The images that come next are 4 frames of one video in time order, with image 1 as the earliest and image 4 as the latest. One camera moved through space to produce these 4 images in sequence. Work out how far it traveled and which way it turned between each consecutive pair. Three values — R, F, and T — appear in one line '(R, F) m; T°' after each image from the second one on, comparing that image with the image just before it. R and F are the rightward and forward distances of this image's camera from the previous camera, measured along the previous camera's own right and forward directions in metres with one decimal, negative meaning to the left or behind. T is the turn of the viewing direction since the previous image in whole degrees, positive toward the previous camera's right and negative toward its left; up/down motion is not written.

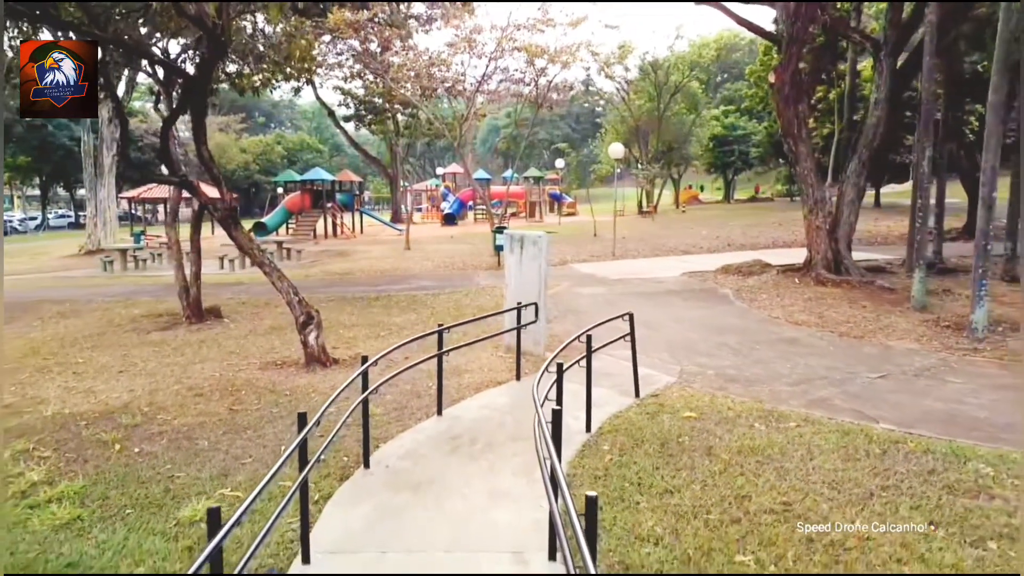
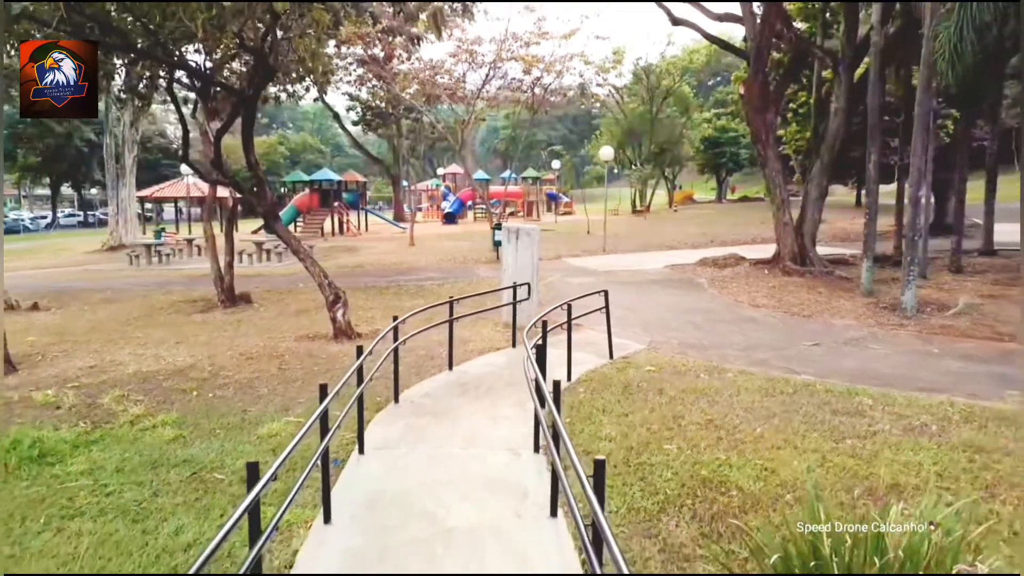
(0.0, -1.1) m; 0°
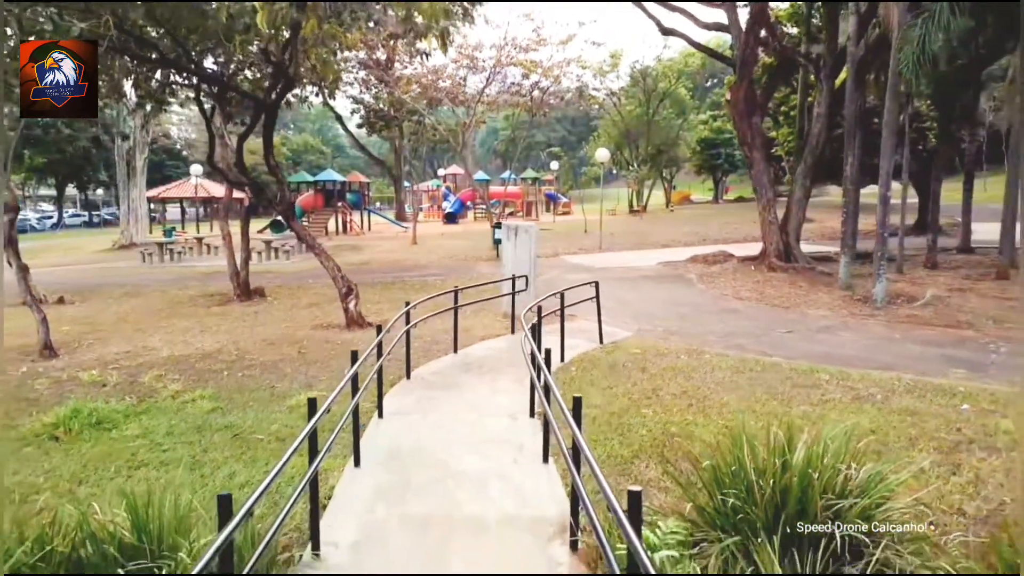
(0.0, -0.6) m; 0°
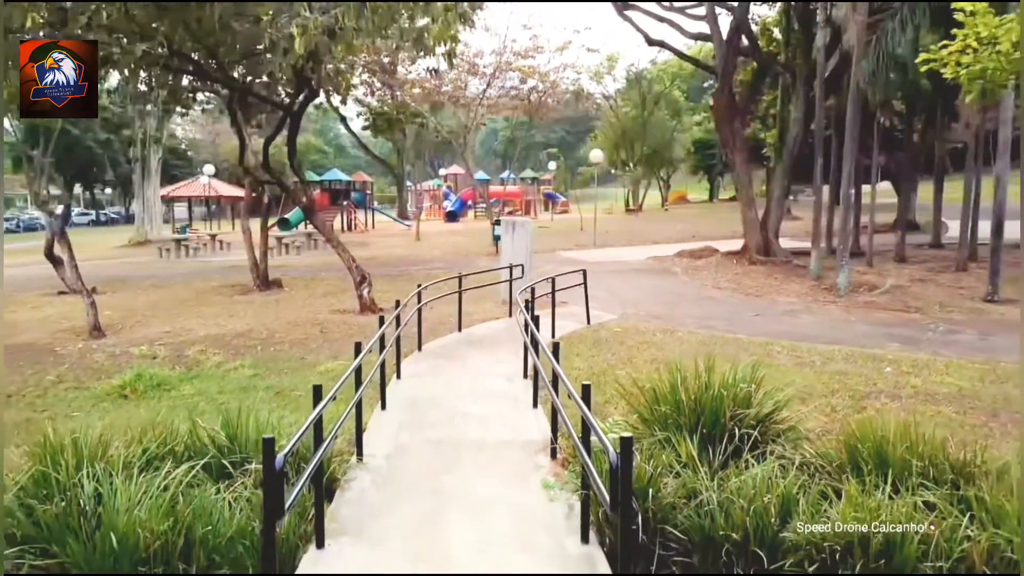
(0.0, -0.9) m; 0°
